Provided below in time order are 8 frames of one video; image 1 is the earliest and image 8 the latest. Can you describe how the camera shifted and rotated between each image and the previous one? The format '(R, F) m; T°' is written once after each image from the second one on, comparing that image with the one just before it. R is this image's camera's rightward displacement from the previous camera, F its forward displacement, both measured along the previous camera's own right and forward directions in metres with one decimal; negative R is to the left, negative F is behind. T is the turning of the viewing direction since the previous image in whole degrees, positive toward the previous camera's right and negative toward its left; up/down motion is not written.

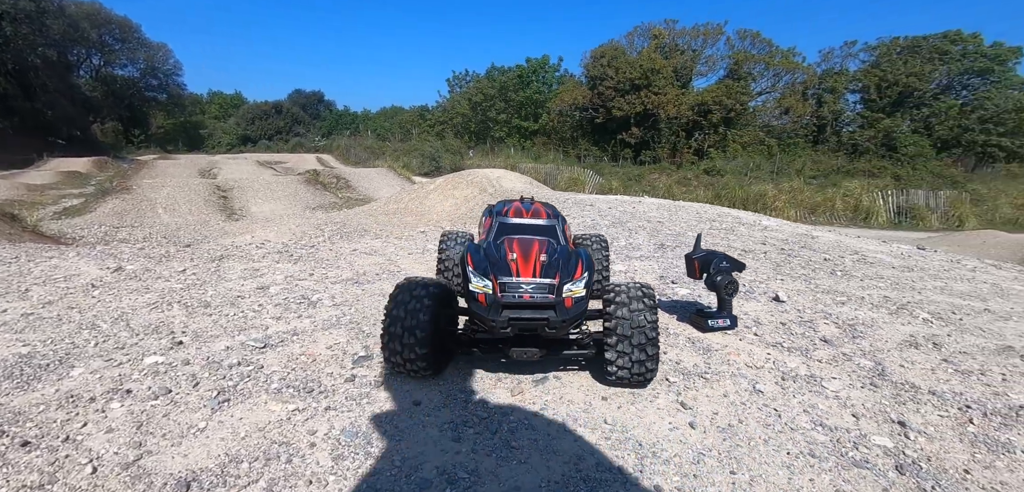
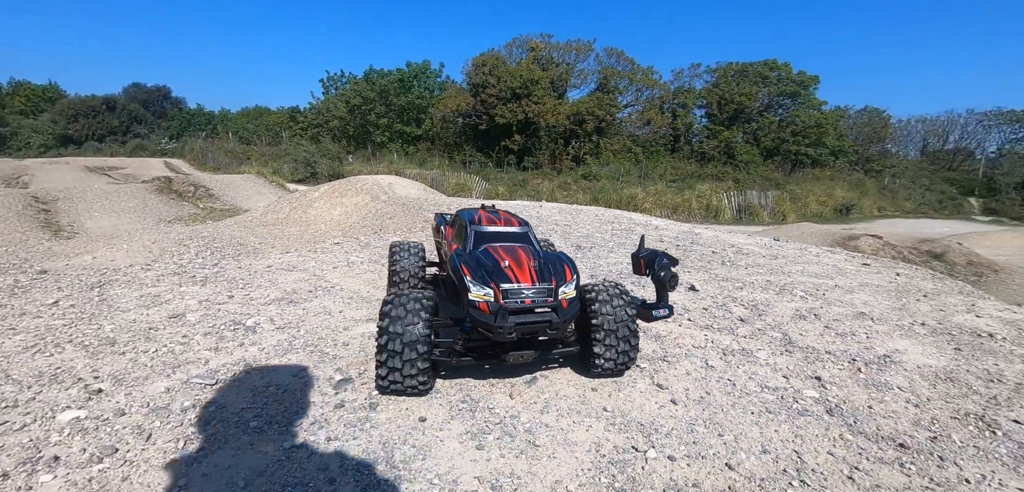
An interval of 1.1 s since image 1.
(-0.8, 0.0) m; +15°
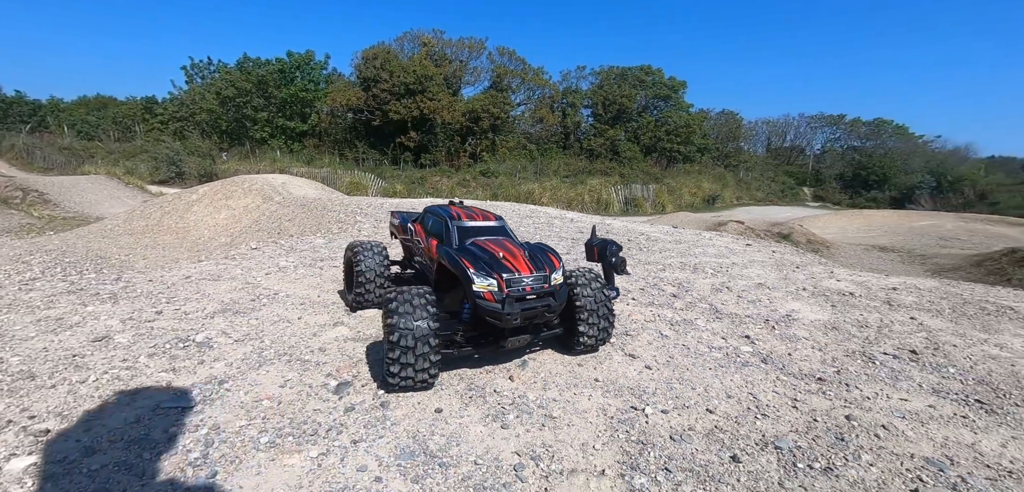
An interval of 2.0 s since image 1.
(-0.8, -0.1) m; +13°
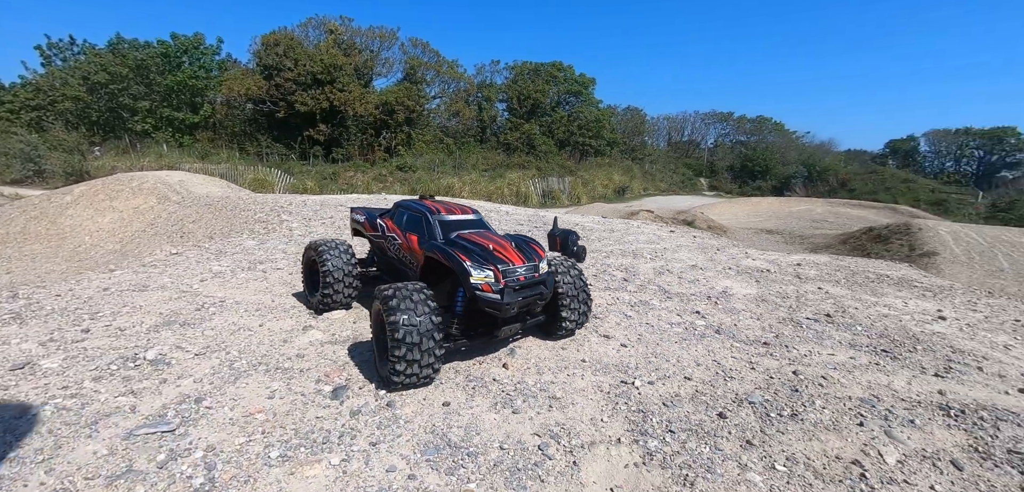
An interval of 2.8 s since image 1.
(-0.6, 0.0) m; +10°
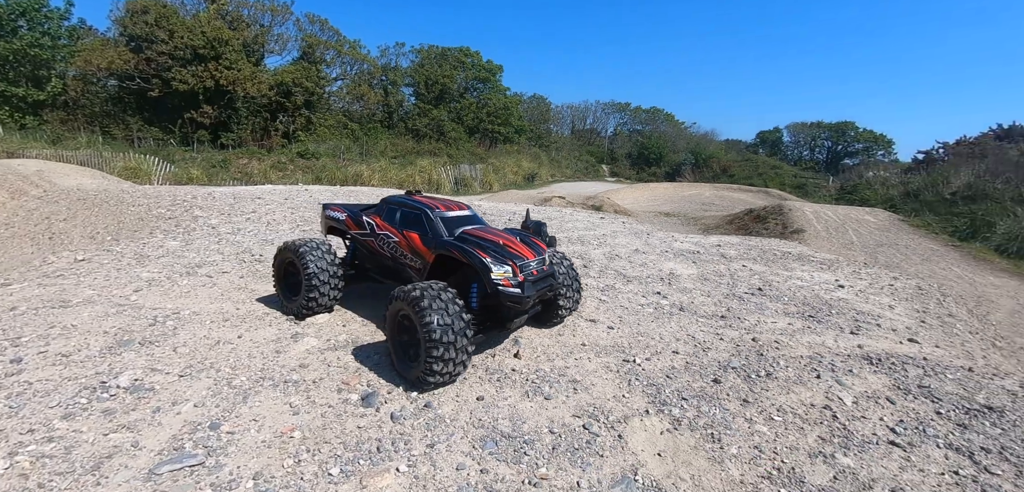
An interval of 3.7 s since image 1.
(-0.8, 0.0) m; +12°
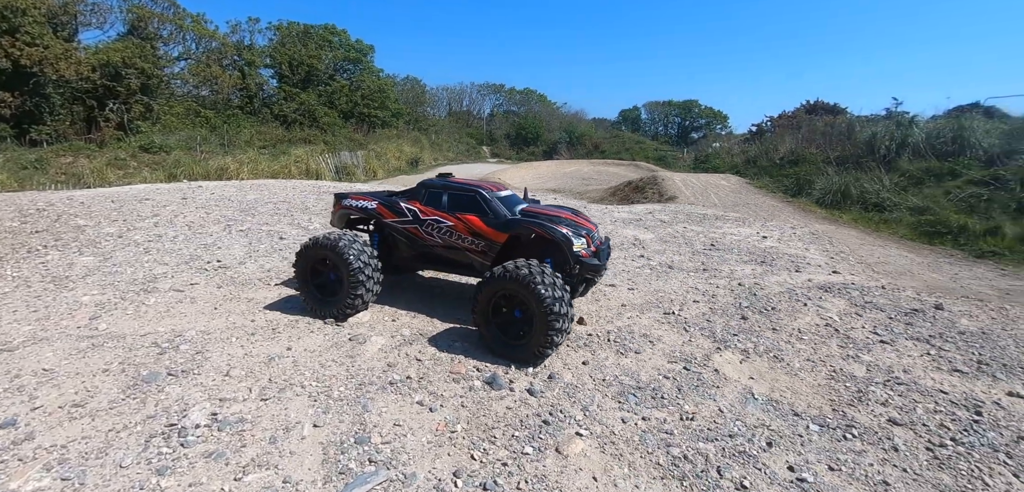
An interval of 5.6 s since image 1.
(-1.5, +0.1) m; +14°
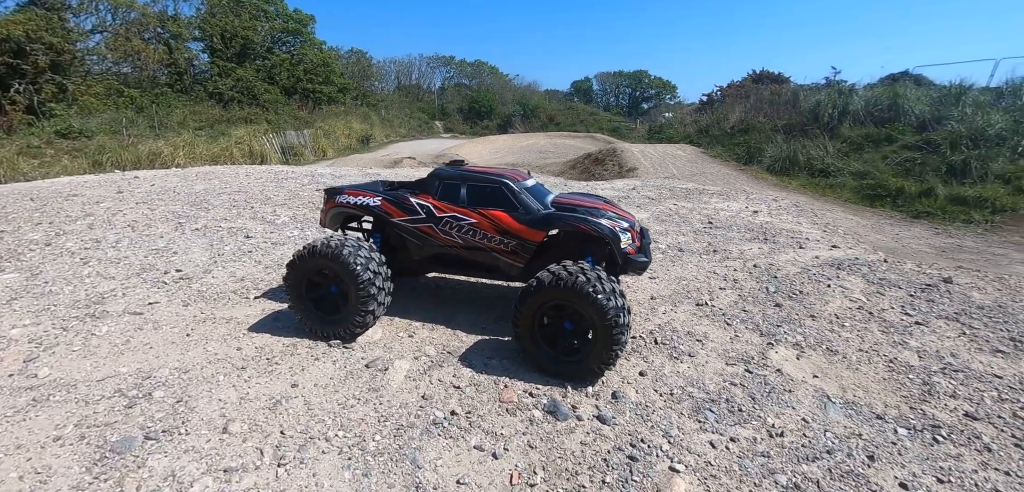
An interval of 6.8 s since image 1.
(-0.5, +0.5) m; +5°
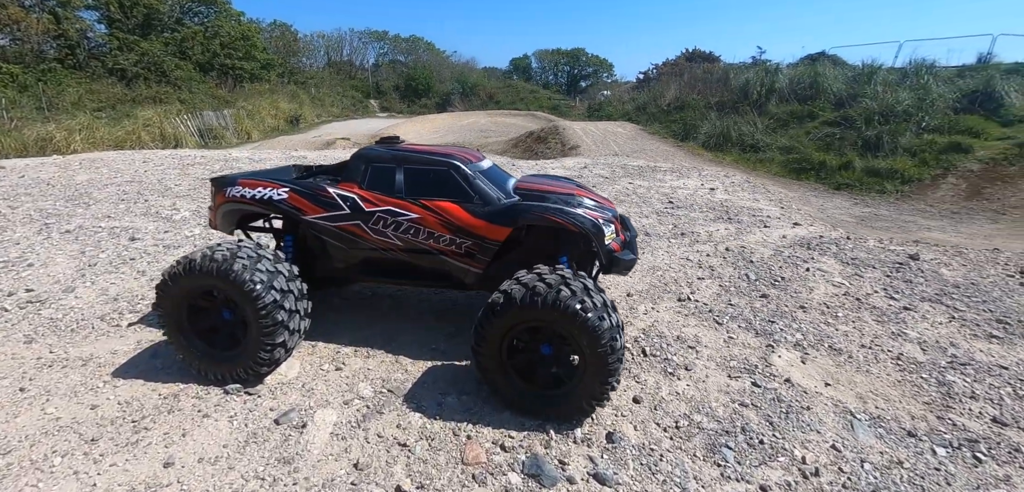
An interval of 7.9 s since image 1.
(-0.1, +0.7) m; +7°
